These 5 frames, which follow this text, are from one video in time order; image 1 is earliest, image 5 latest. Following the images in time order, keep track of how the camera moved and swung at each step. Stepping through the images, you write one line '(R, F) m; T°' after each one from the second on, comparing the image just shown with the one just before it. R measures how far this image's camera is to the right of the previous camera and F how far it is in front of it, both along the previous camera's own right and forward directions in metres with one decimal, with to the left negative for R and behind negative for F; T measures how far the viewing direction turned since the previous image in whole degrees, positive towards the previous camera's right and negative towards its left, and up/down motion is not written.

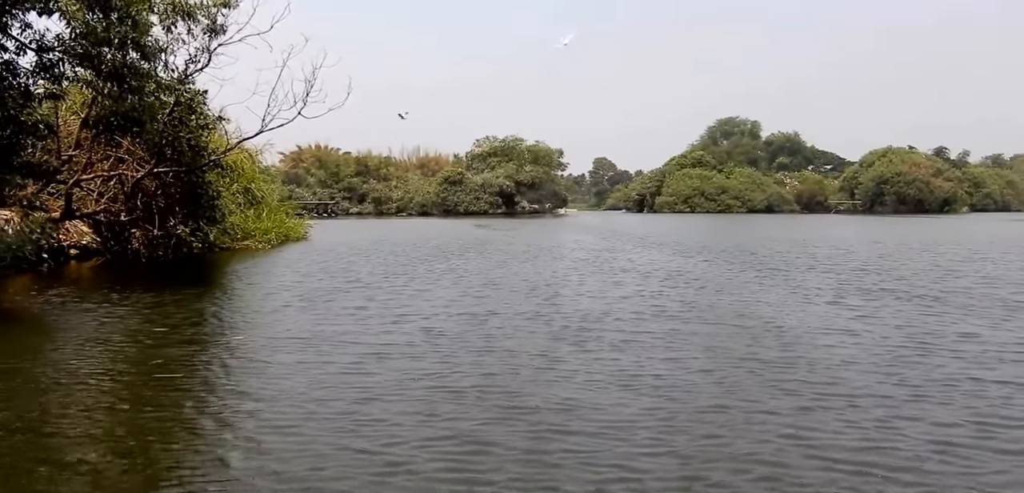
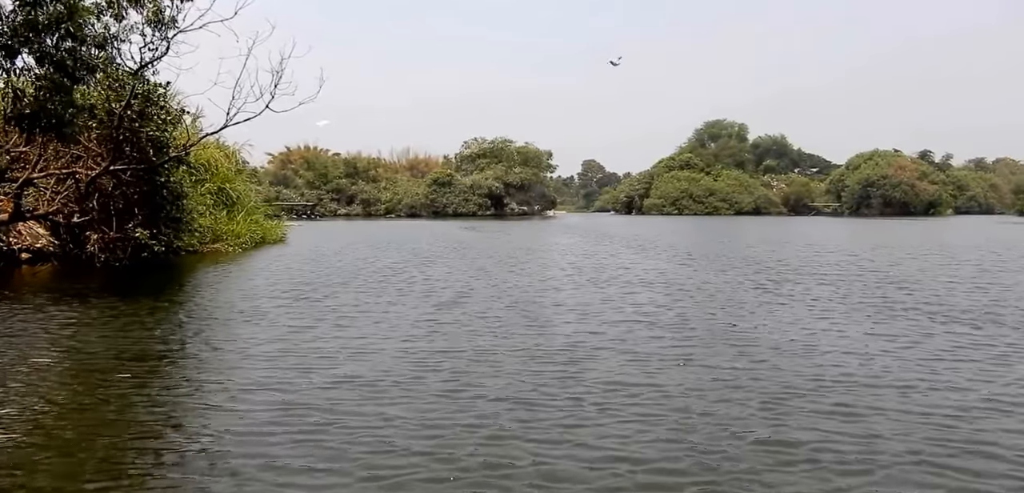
(+0.2, -0.1) m; +1°
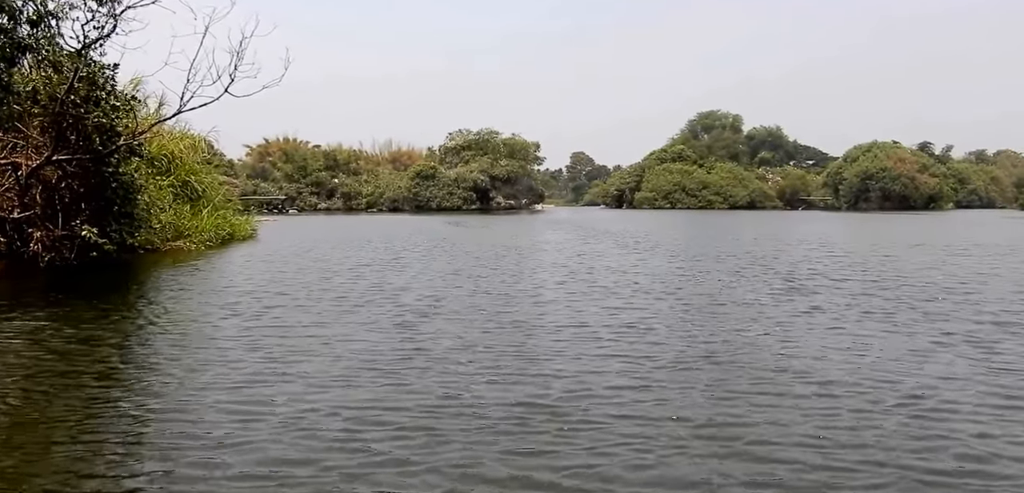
(-0.2, +2.0) m; +1°
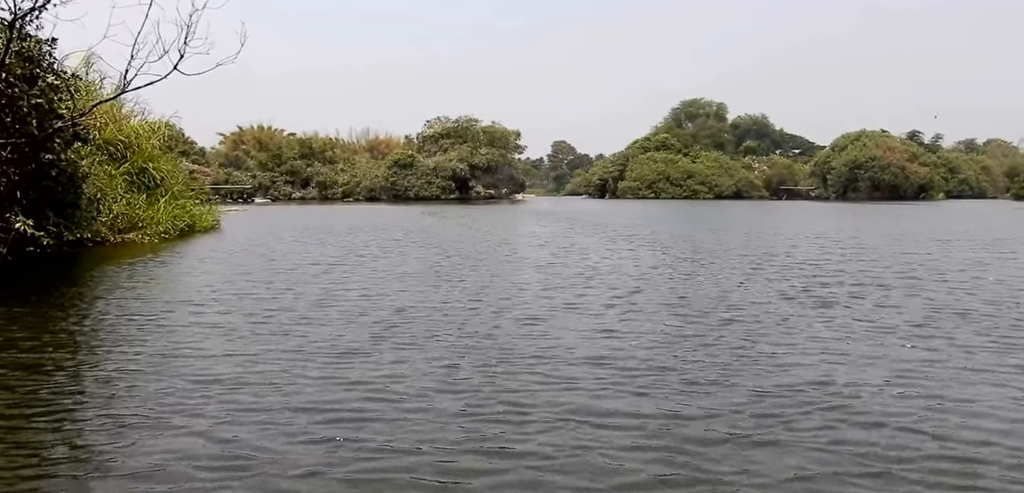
(0.0, +1.5) m; +1°
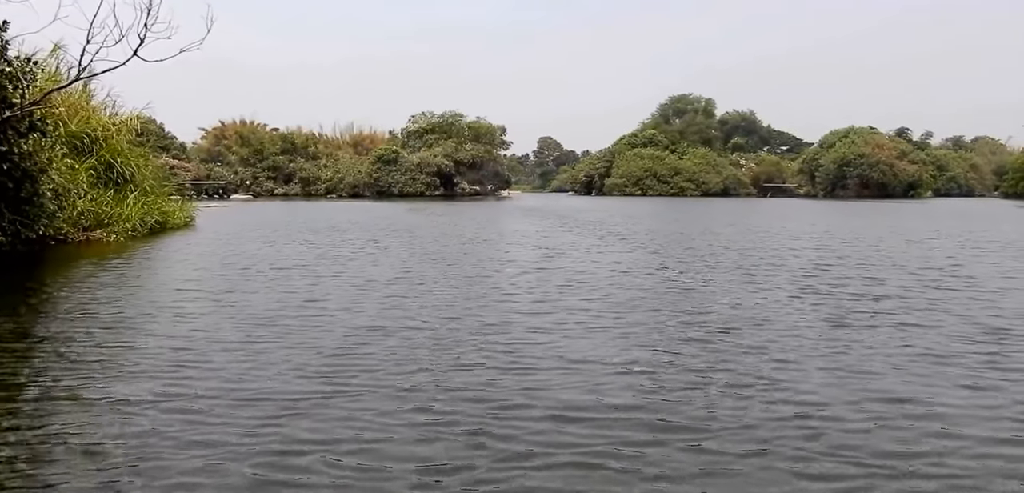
(0.0, +0.7) m; +1°
